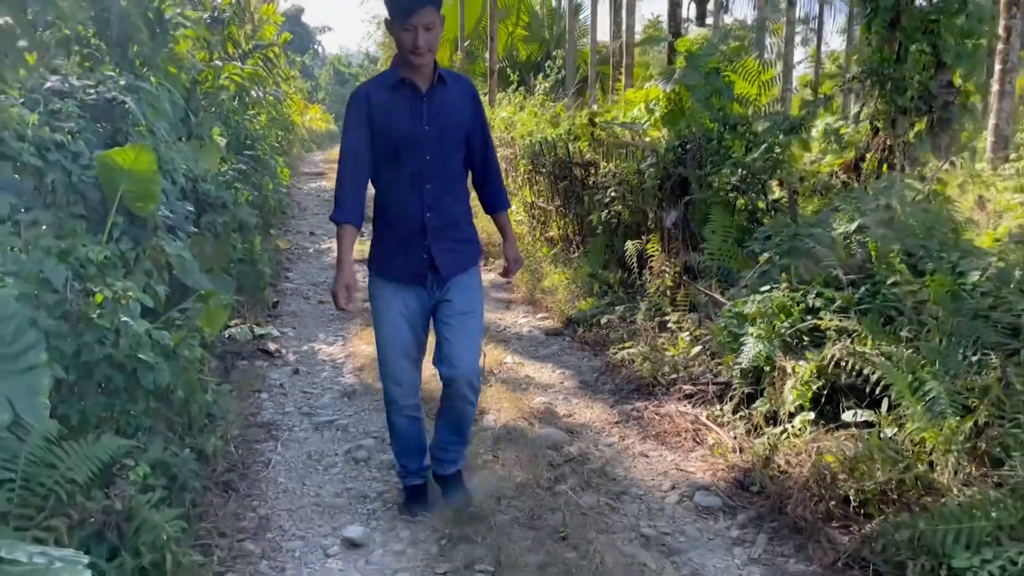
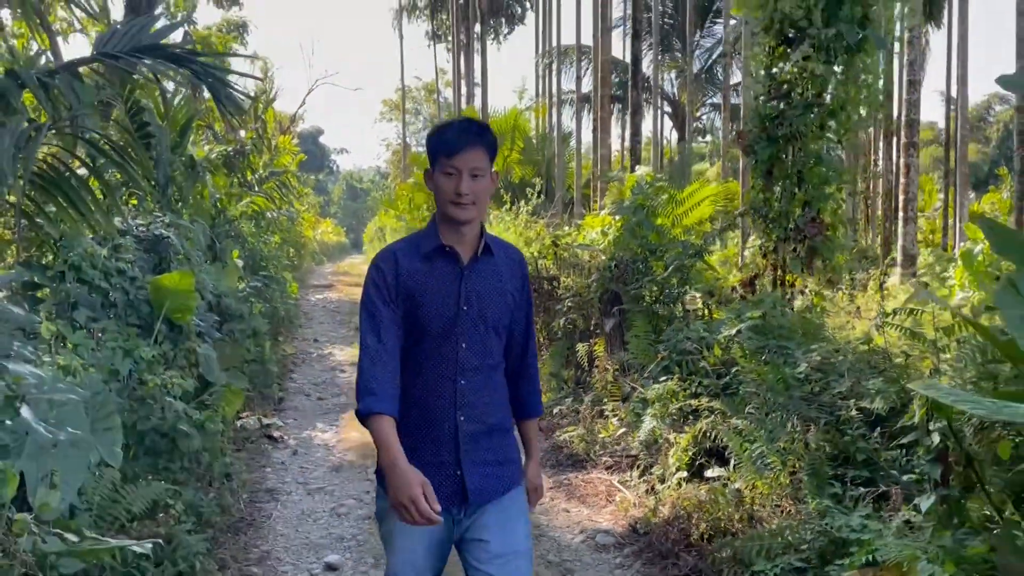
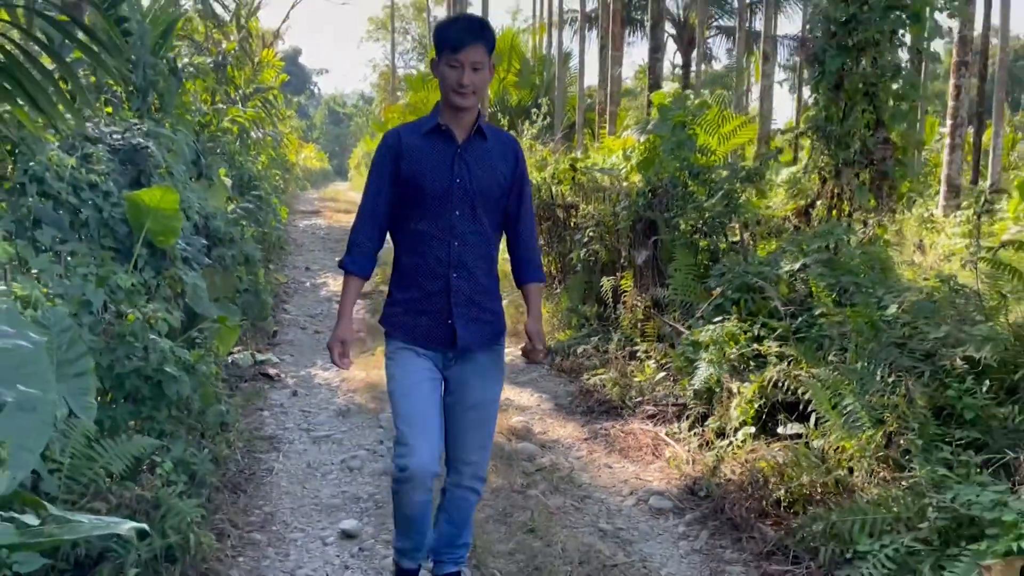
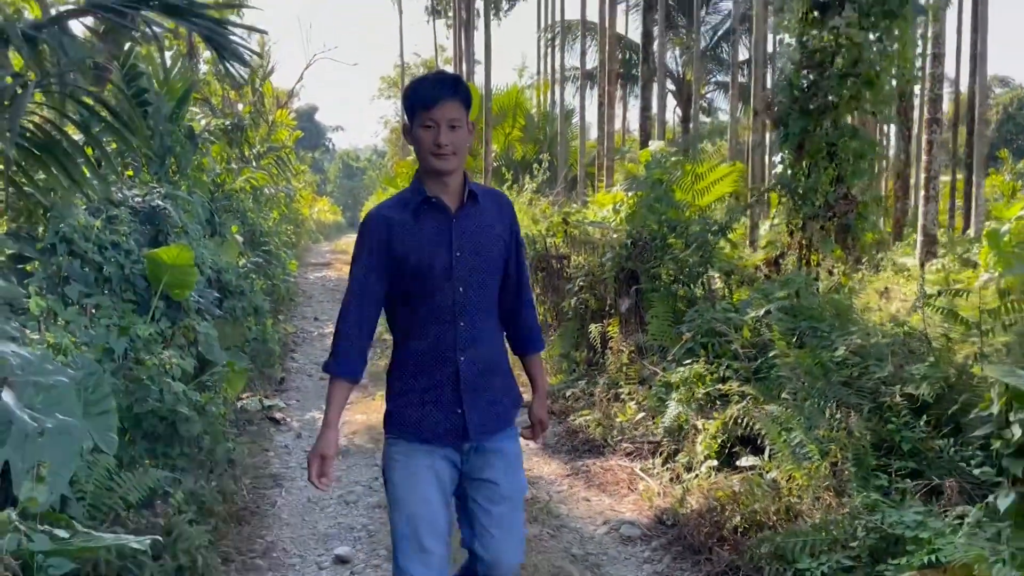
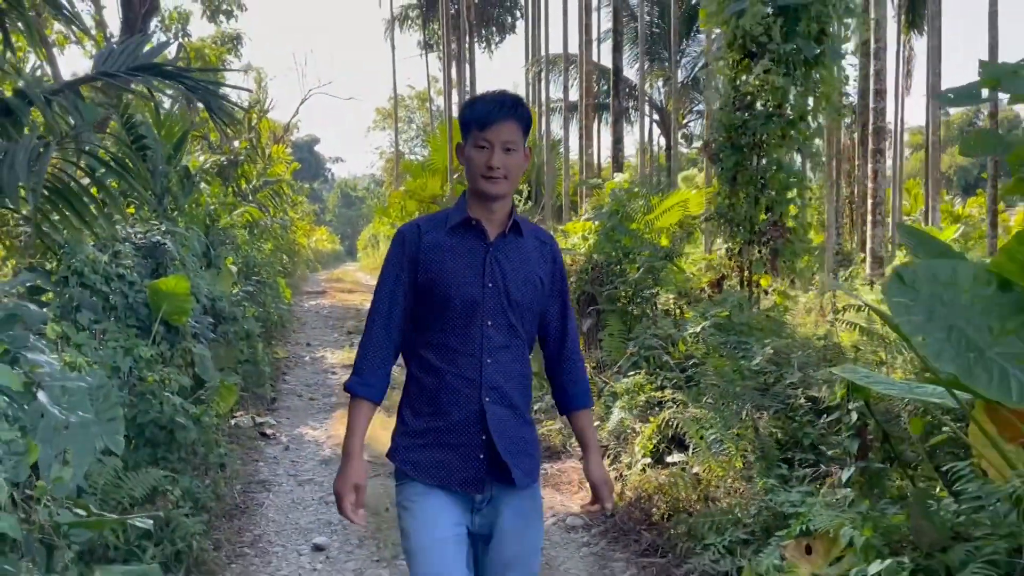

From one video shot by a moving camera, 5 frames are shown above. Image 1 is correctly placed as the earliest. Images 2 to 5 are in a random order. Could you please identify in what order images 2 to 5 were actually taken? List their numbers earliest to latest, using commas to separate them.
3, 4, 2, 5
